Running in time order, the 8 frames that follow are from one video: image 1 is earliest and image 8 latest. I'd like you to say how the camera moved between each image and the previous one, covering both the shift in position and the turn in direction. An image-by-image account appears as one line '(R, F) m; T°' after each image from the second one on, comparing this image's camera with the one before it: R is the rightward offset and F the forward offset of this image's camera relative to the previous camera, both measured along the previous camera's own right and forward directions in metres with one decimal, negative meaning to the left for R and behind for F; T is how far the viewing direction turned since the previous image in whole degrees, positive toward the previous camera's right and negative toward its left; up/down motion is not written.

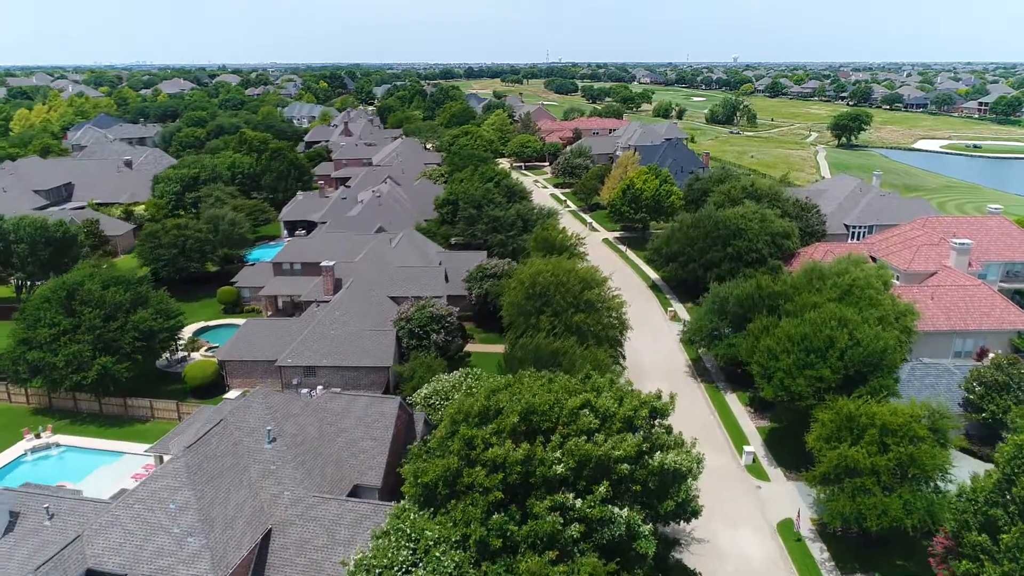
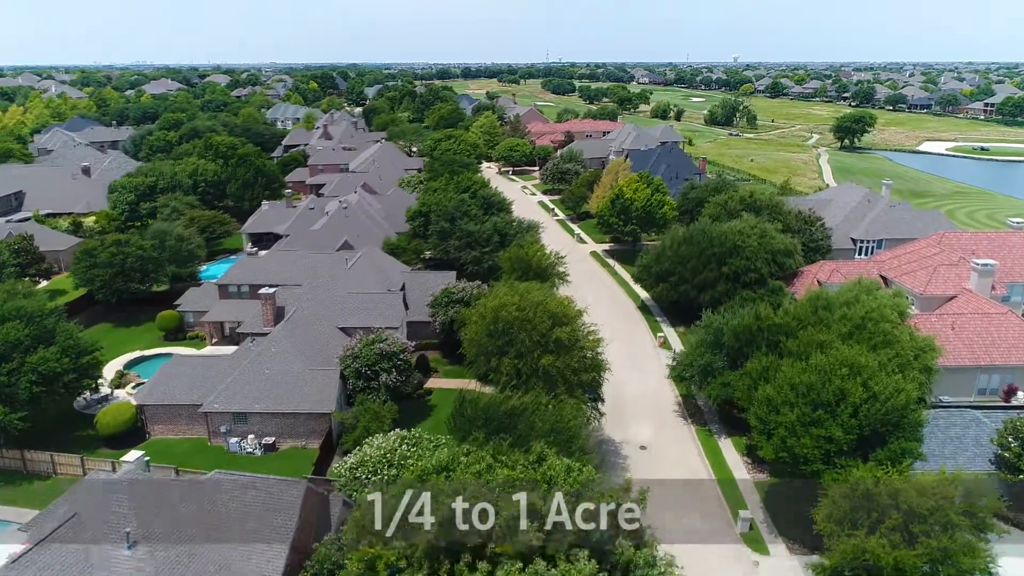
(+1.8, +5.0) m; 0°
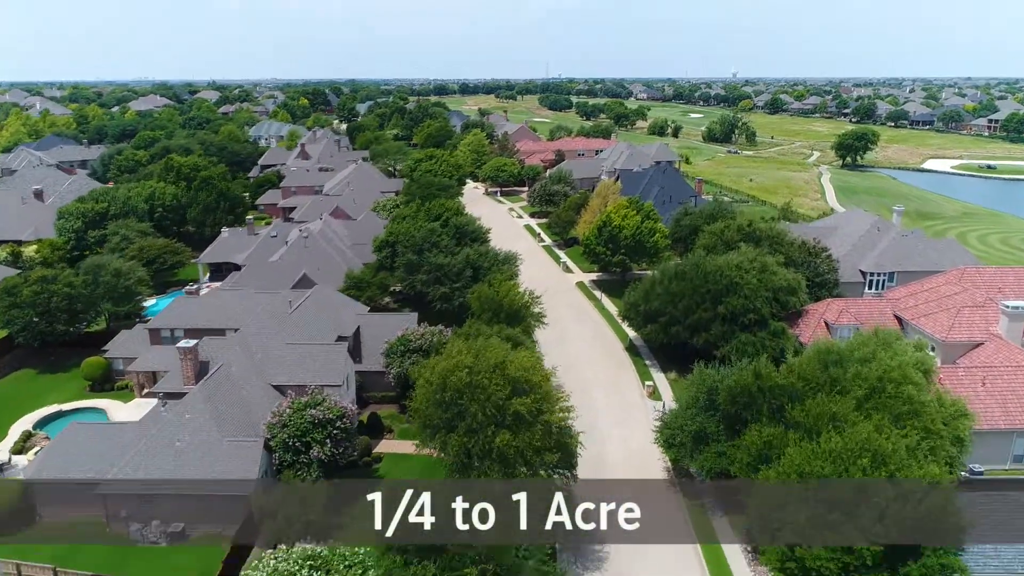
(+1.8, +5.1) m; 0°
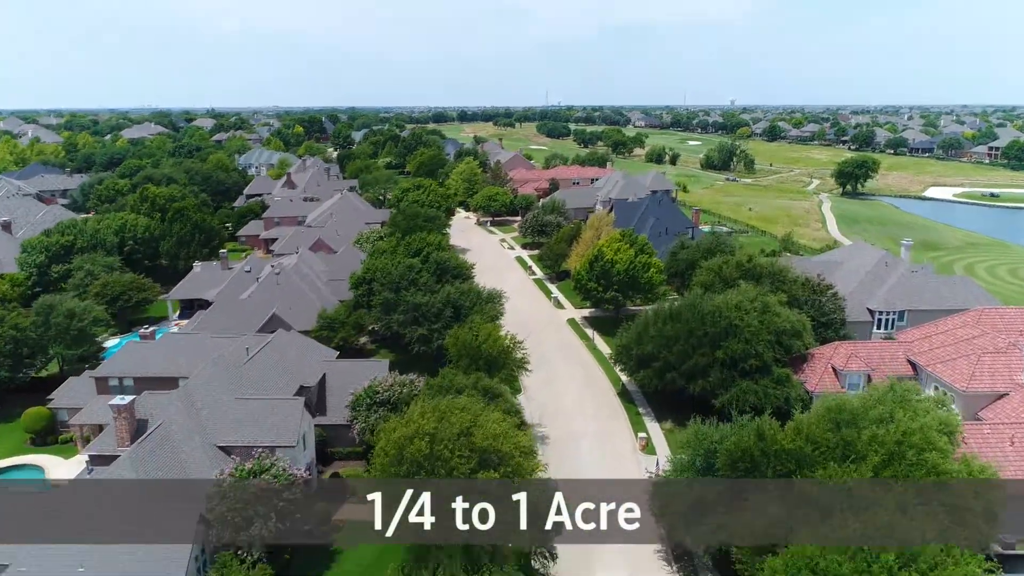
(+1.0, +3.2) m; 0°
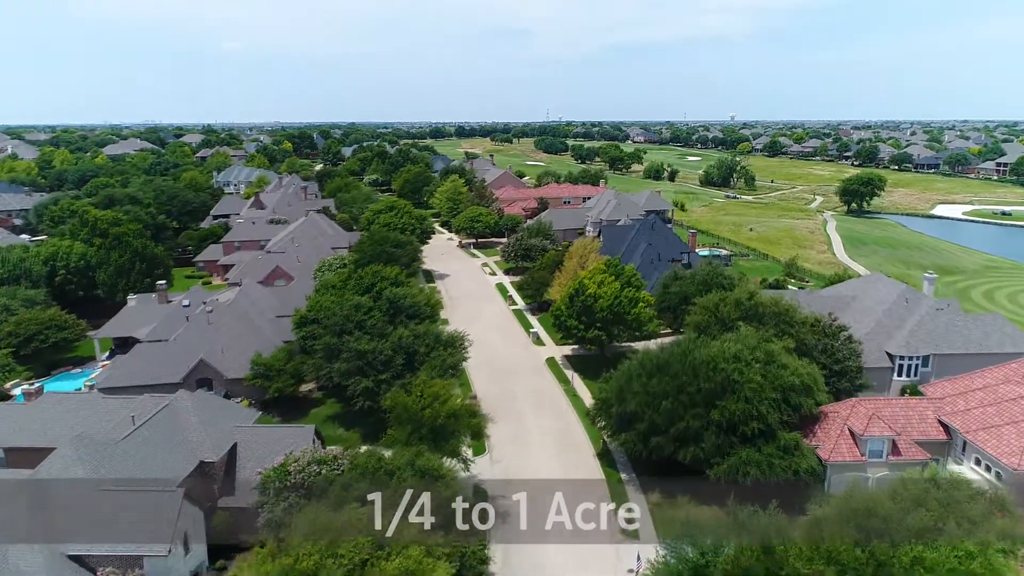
(+2.2, +6.3) m; 0°
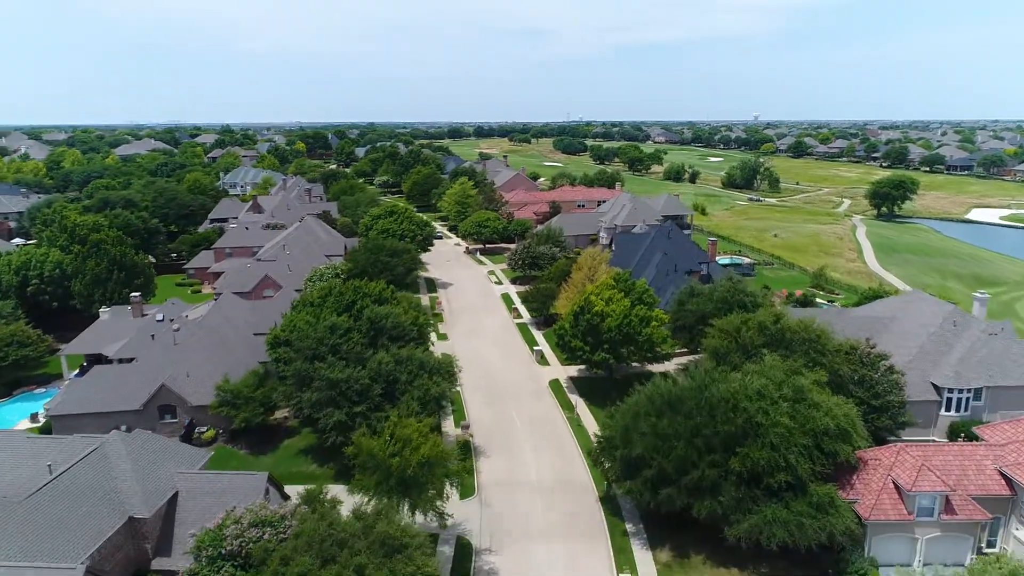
(+1.3, +4.5) m; -2°
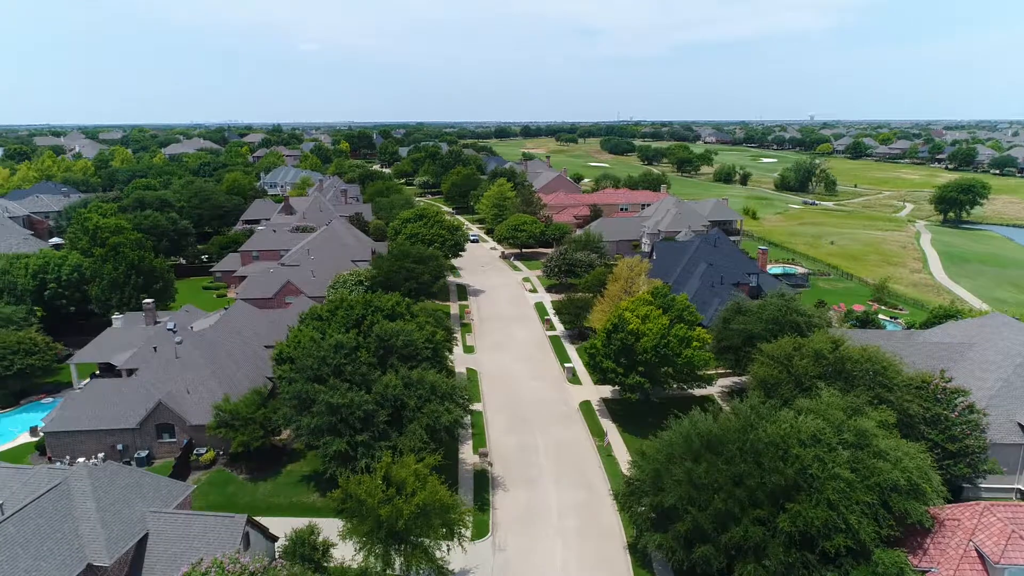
(+1.1, +3.6) m; -4°
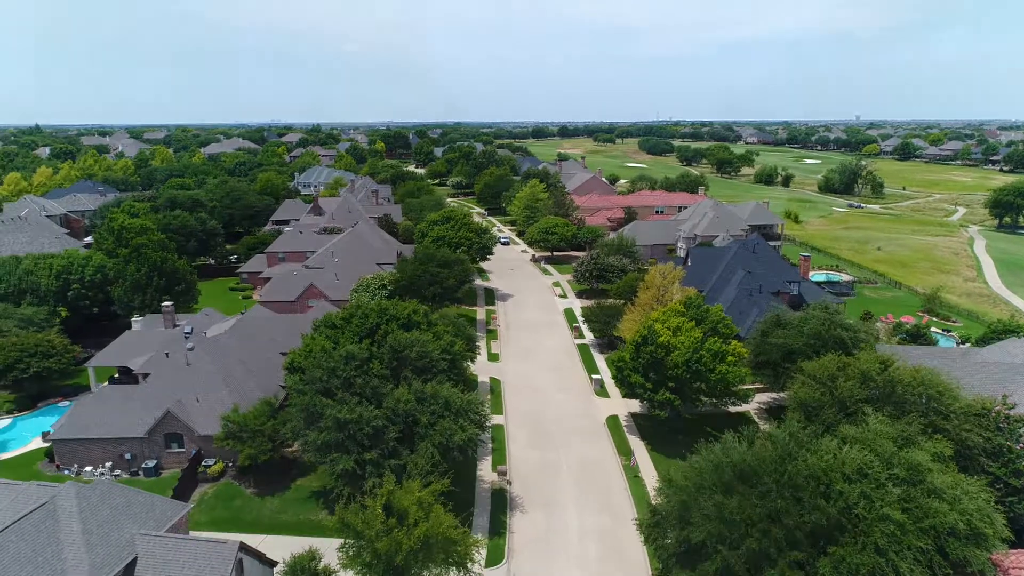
(+0.7, +2.0) m; -3°
